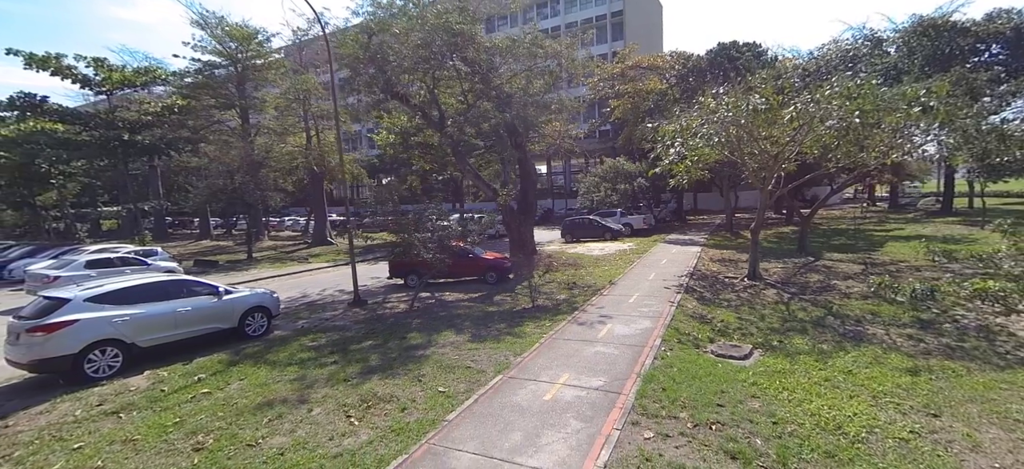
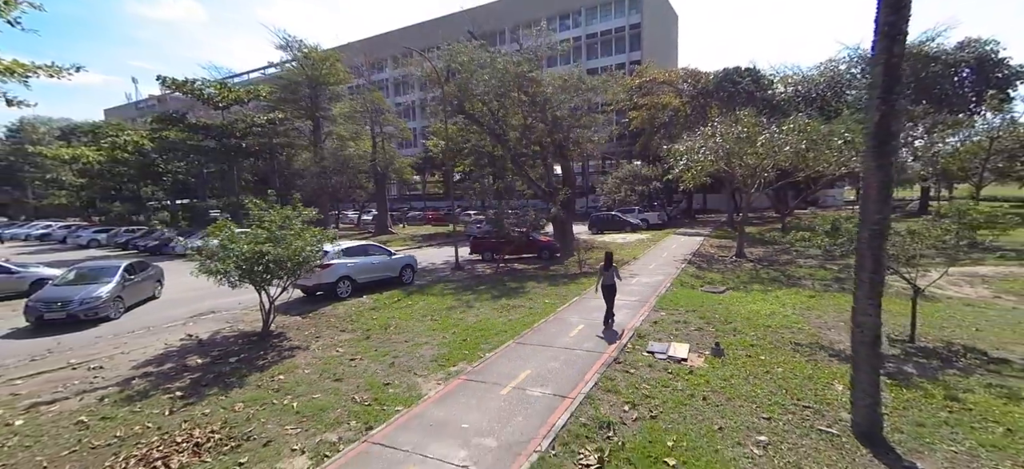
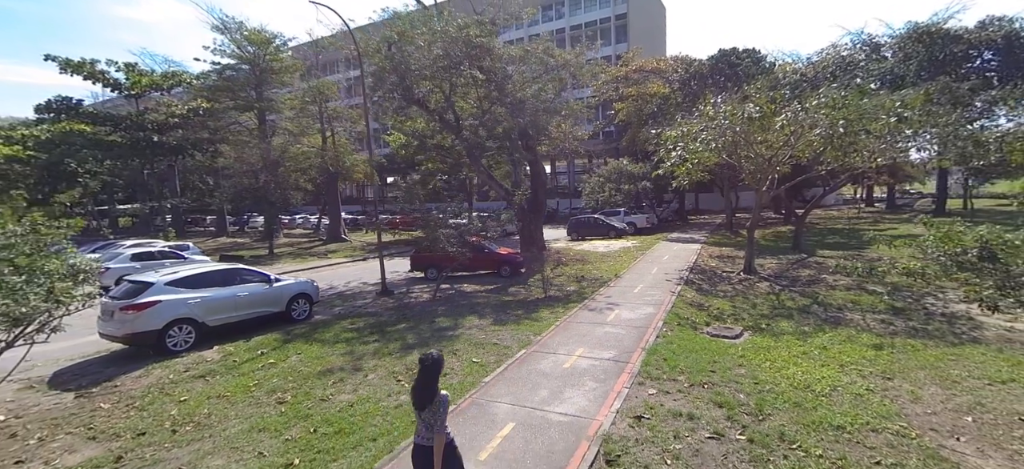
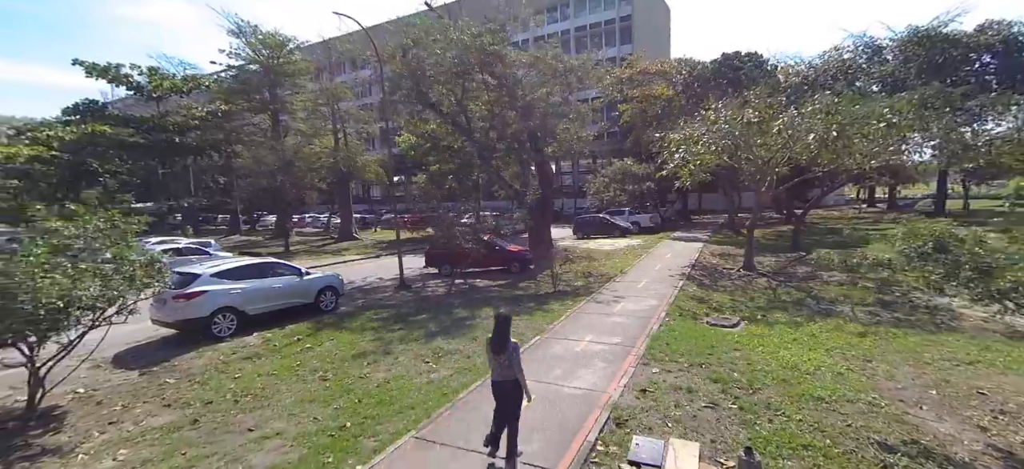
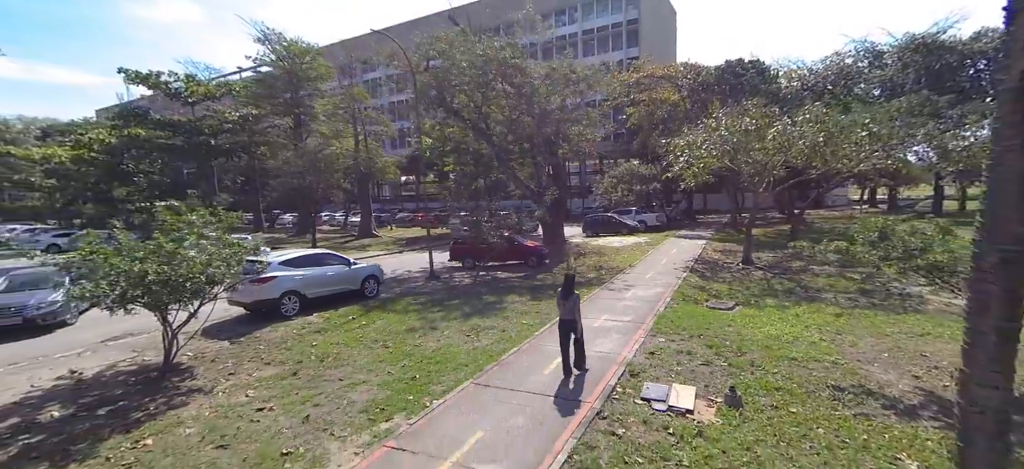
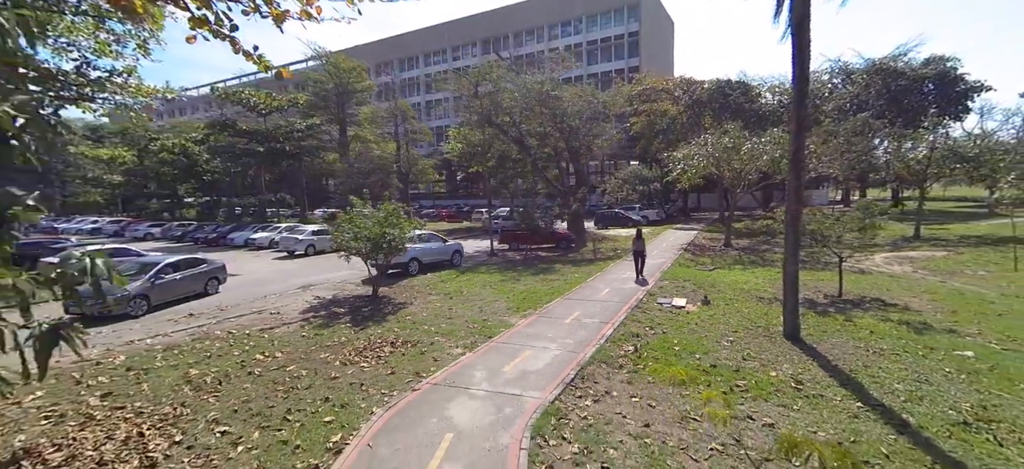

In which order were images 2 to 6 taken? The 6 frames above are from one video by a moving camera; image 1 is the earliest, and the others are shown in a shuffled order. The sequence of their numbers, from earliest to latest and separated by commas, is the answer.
3, 4, 5, 2, 6
